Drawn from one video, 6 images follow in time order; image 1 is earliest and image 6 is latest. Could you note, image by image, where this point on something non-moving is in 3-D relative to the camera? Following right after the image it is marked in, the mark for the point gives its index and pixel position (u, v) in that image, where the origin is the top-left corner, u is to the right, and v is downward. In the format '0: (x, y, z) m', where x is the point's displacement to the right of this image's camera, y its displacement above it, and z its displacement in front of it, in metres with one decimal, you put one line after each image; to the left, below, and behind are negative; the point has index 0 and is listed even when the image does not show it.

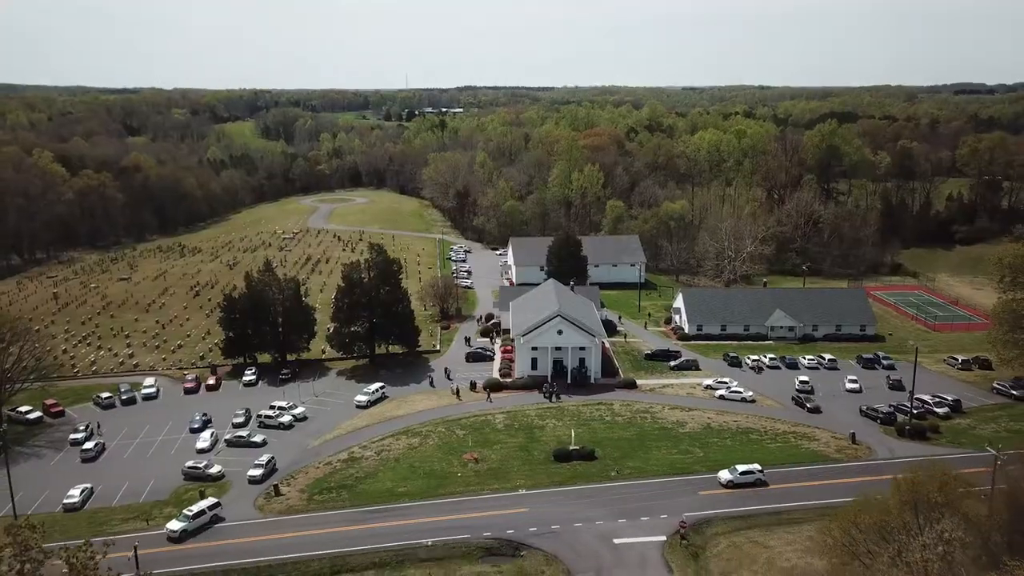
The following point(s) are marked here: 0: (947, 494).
0: (+9.6, -4.5, +14.7) m
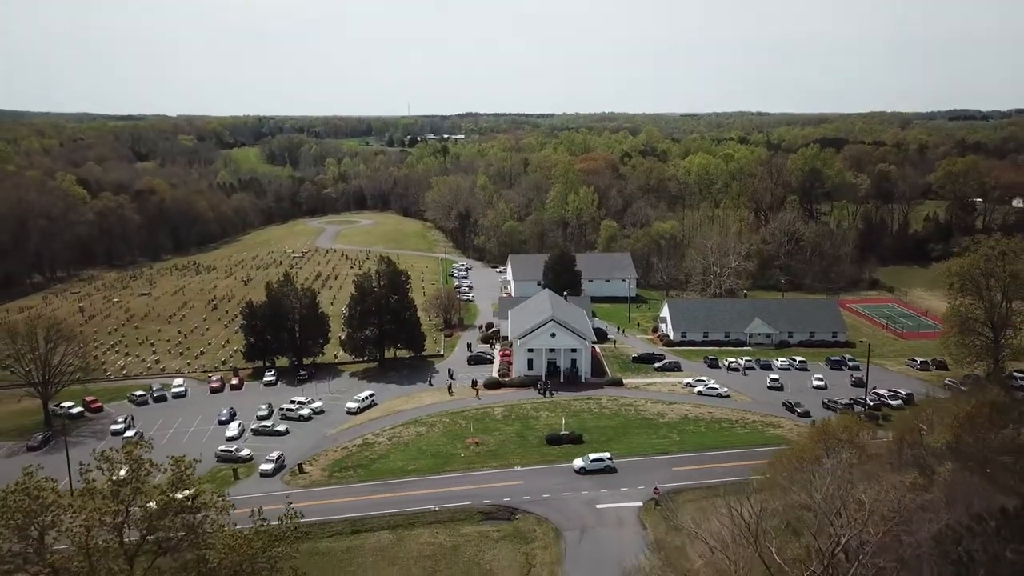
0: (+9.4, -4.1, +18.5) m
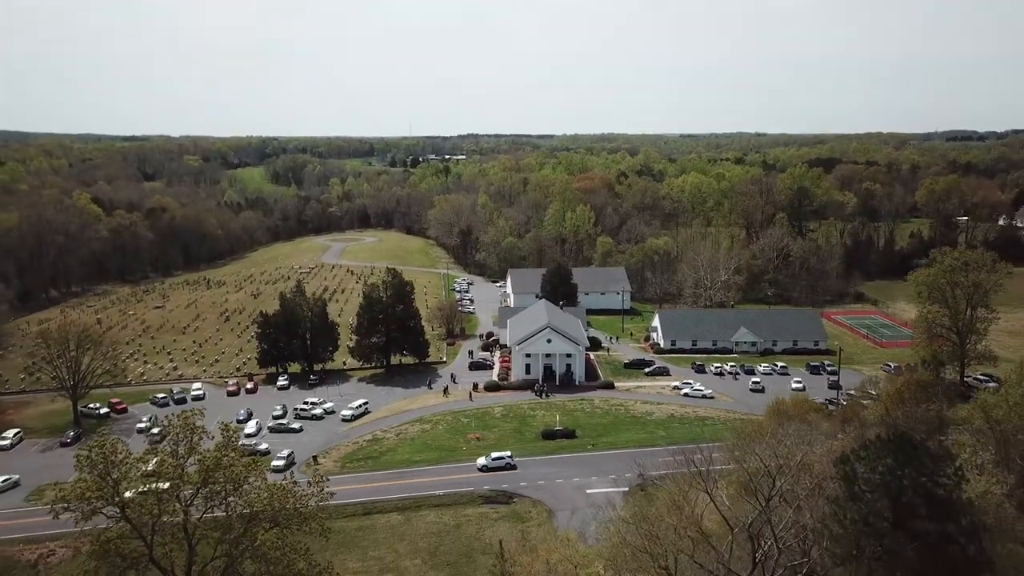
0: (+9.3, -4.0, +21.3) m
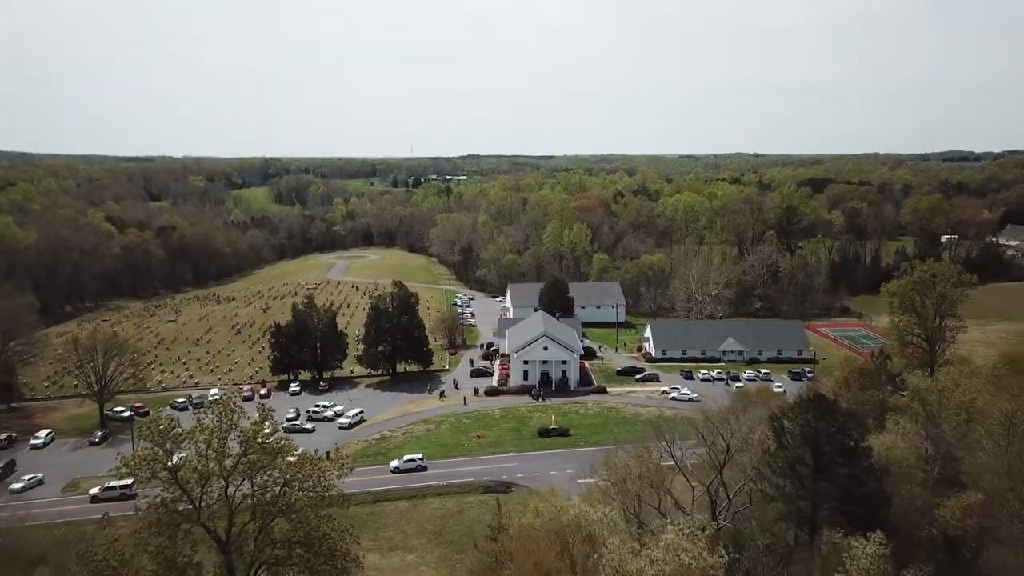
0: (+9.2, -4.1, +24.2) m
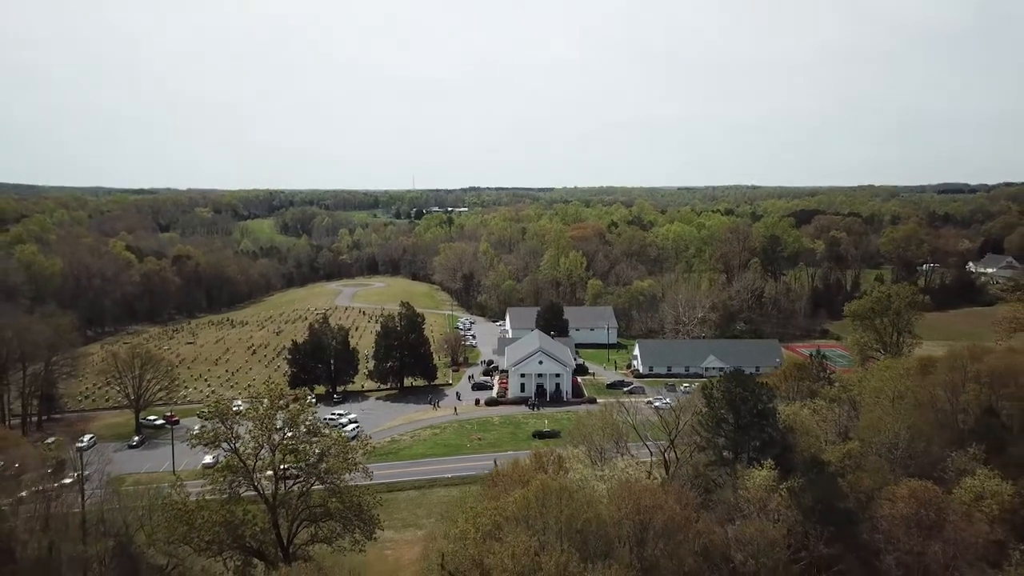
0: (+9.0, -4.5, +28.9) m
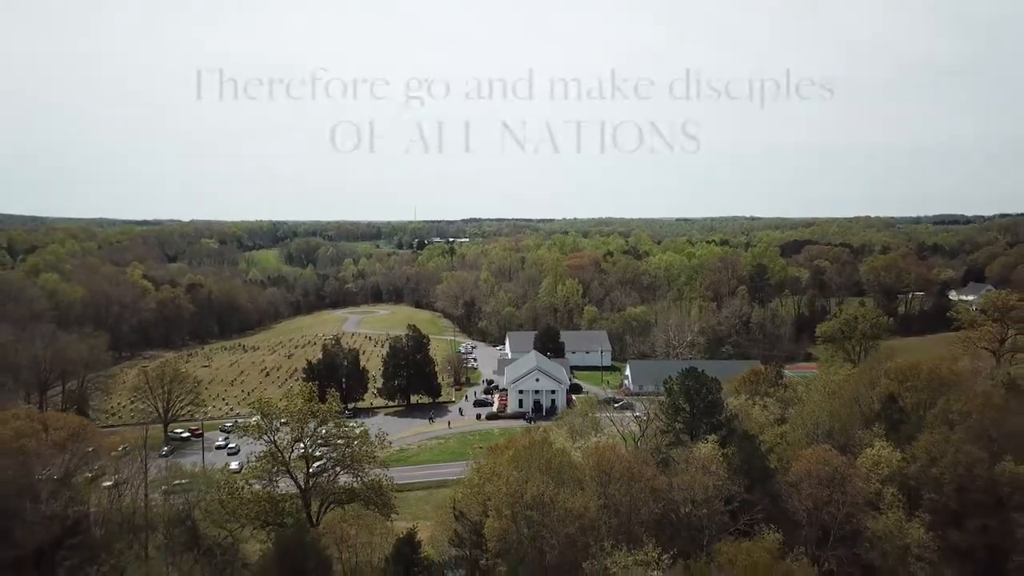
0: (+8.9, -5.4, +33.4) m
